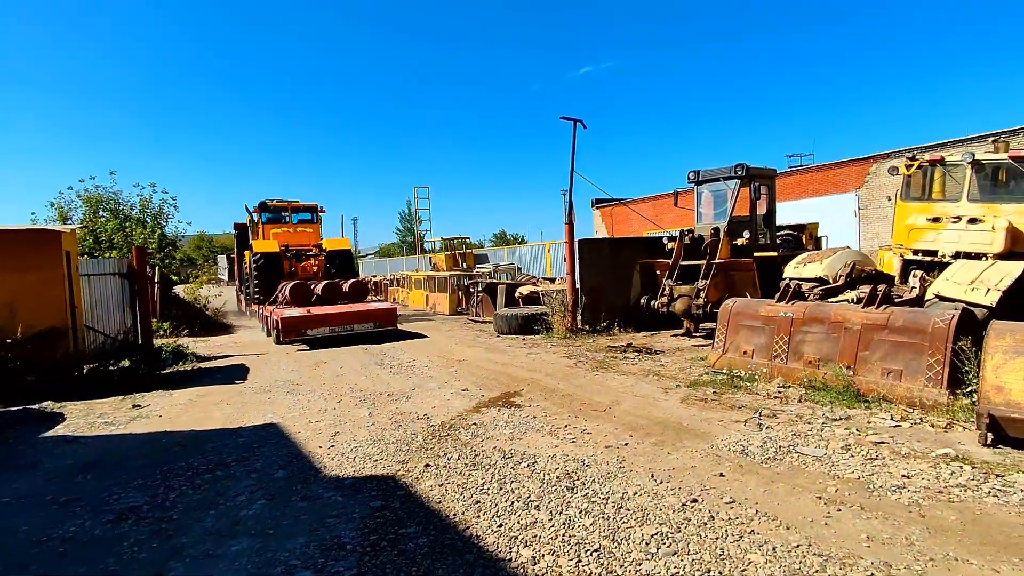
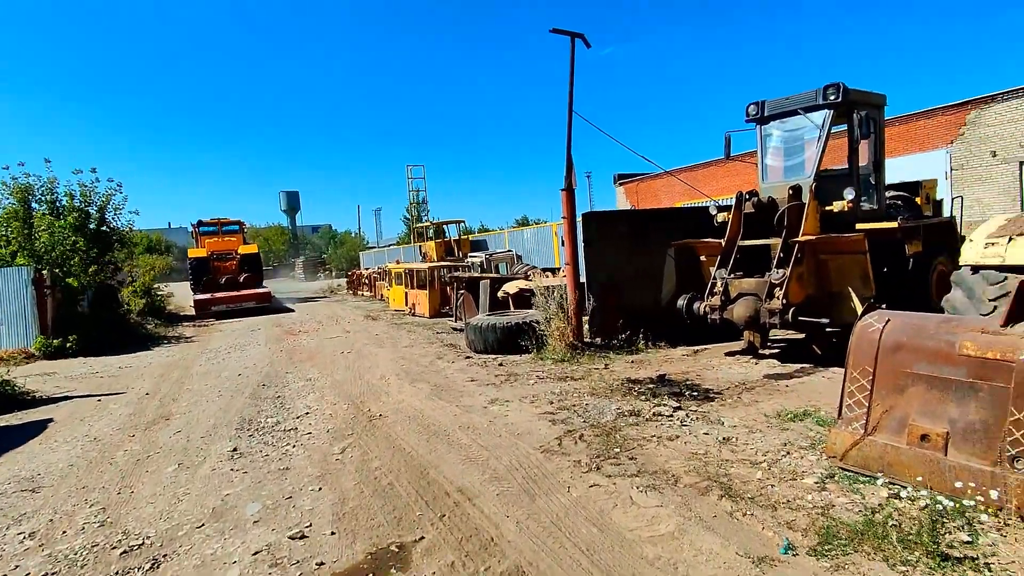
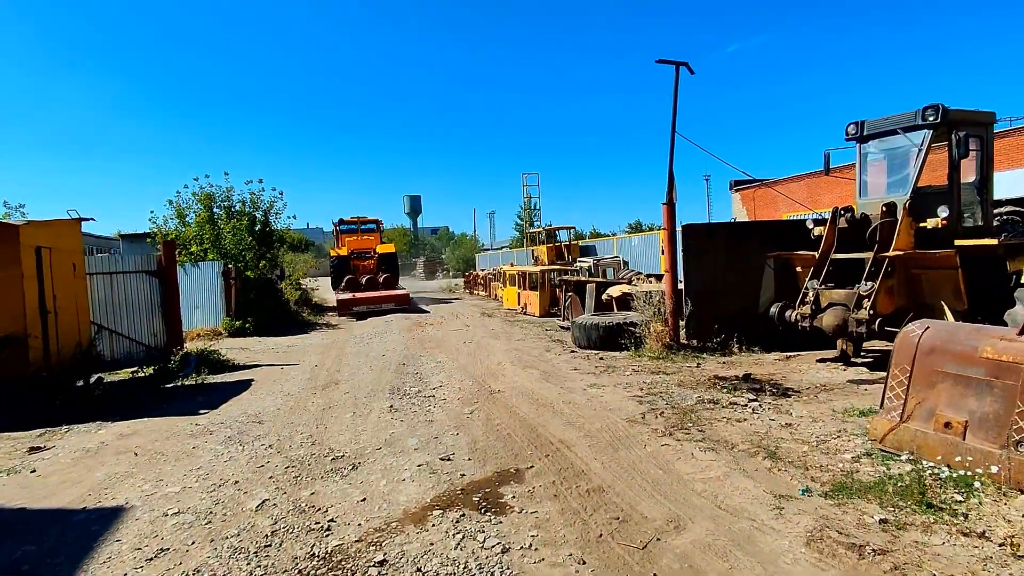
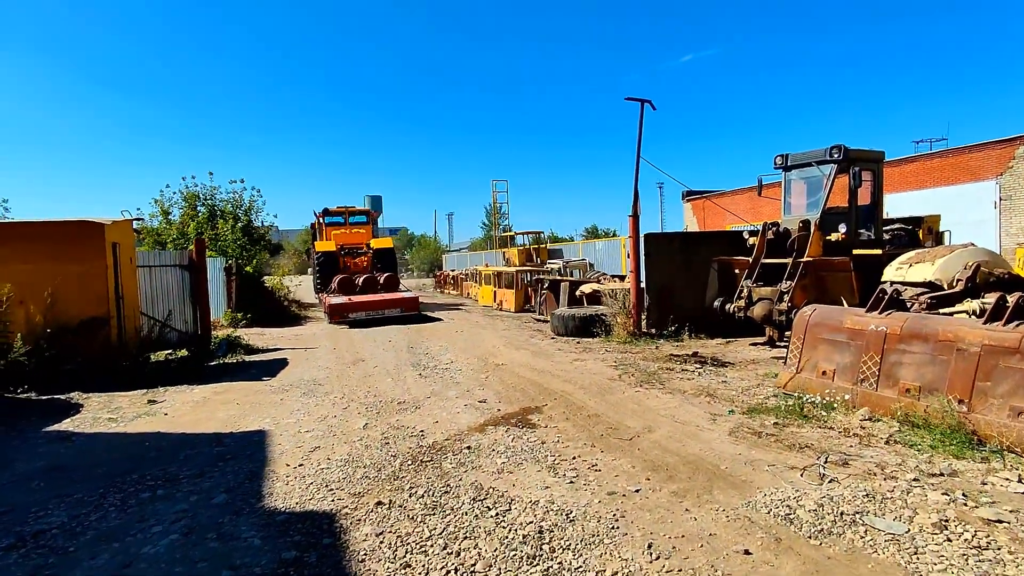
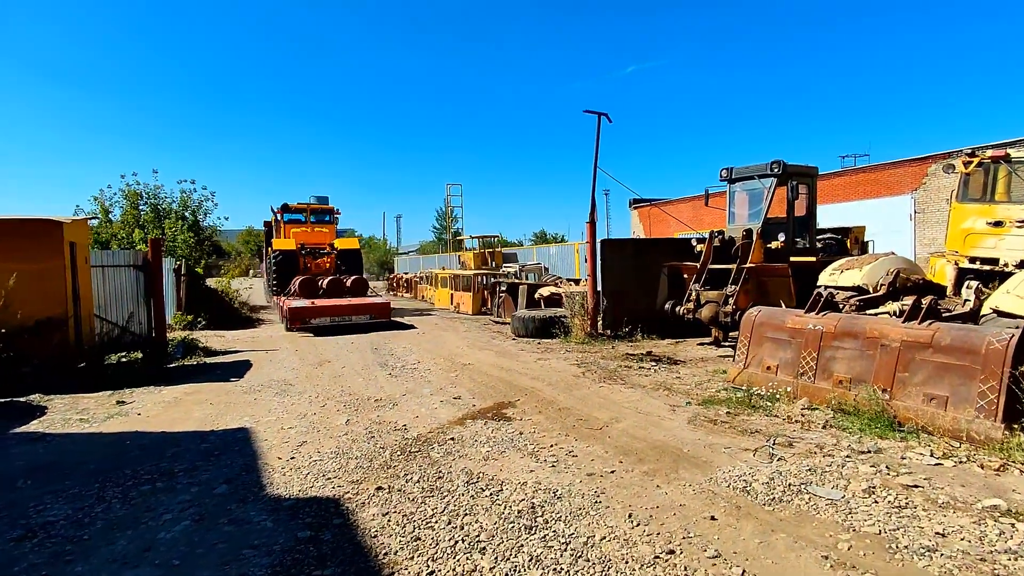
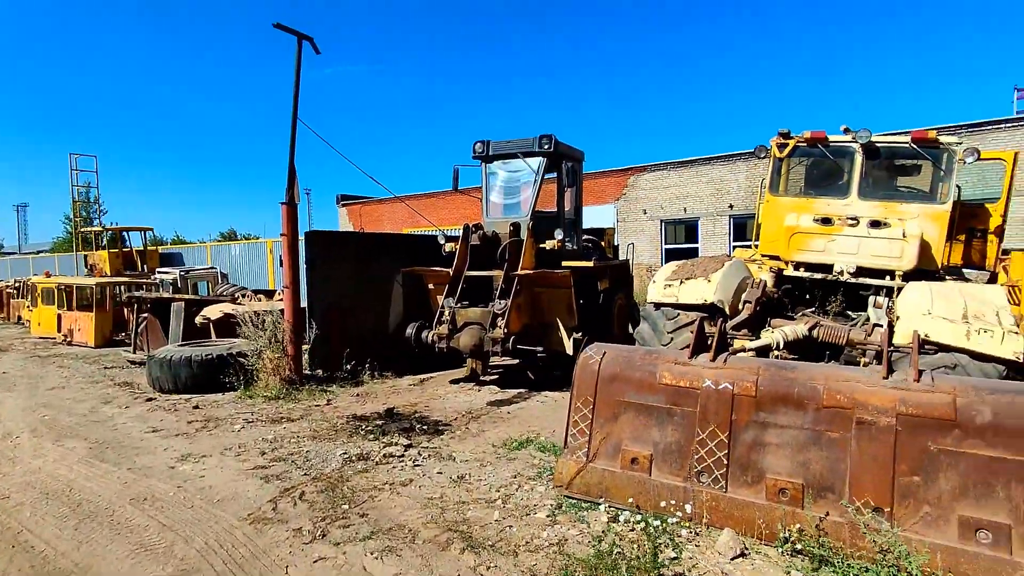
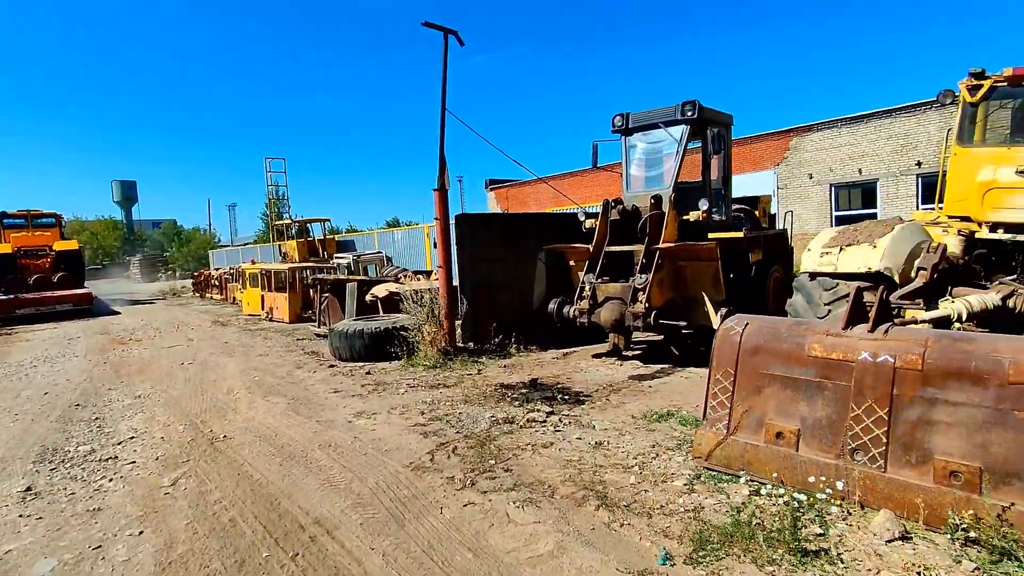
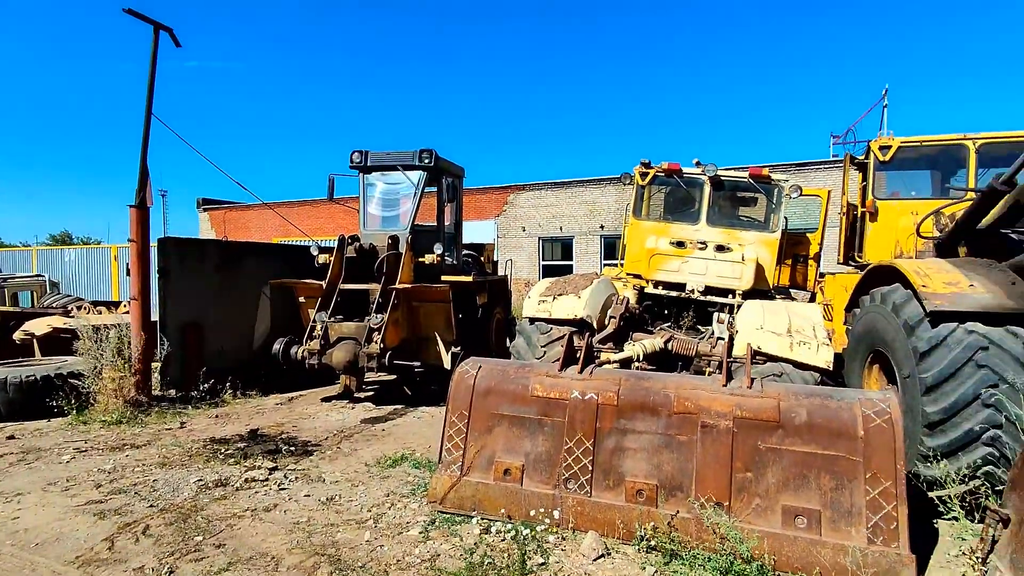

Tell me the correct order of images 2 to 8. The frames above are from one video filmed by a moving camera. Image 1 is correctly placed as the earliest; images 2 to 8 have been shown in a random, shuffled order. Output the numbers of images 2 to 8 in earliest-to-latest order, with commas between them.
5, 4, 3, 2, 7, 6, 8
